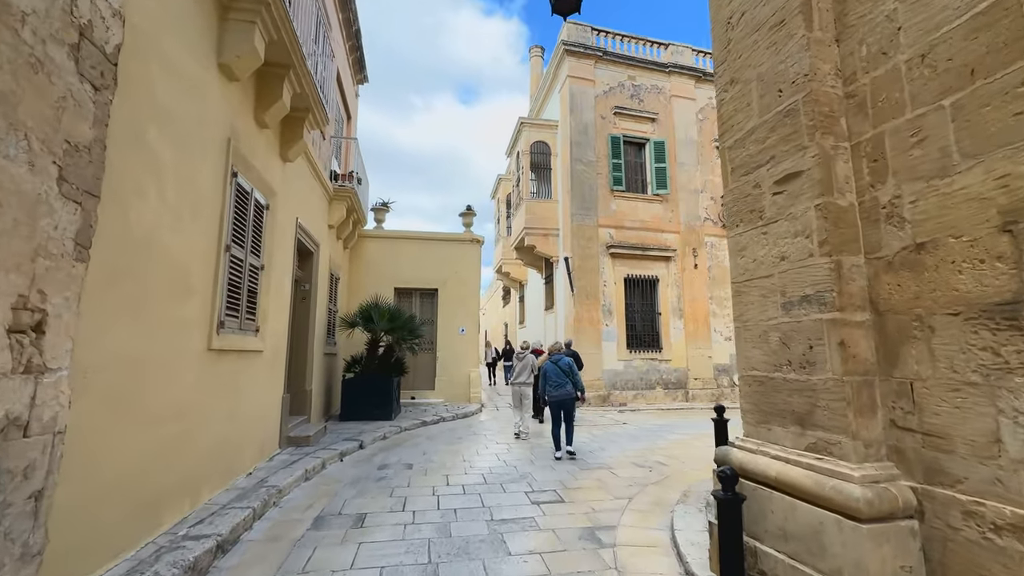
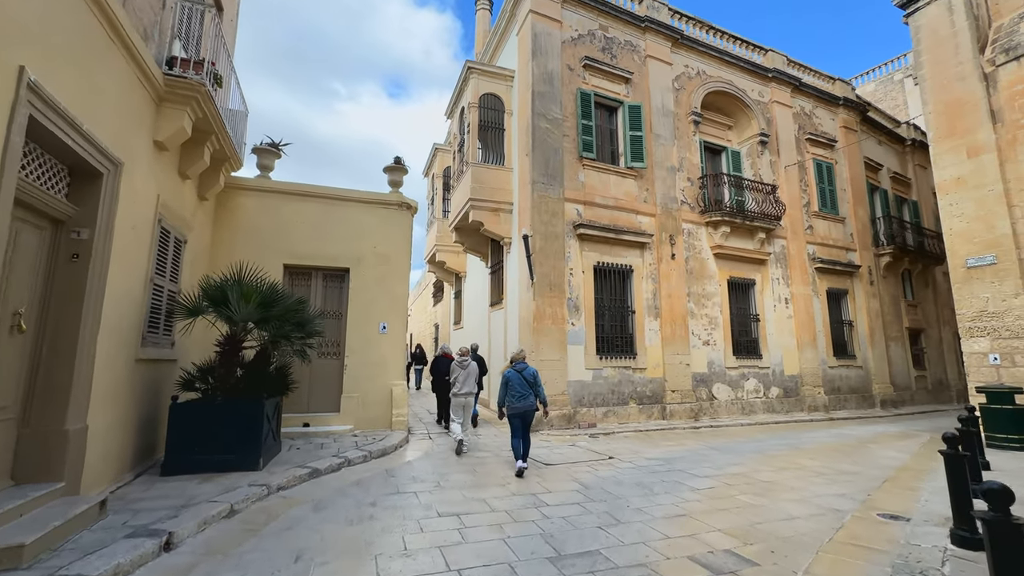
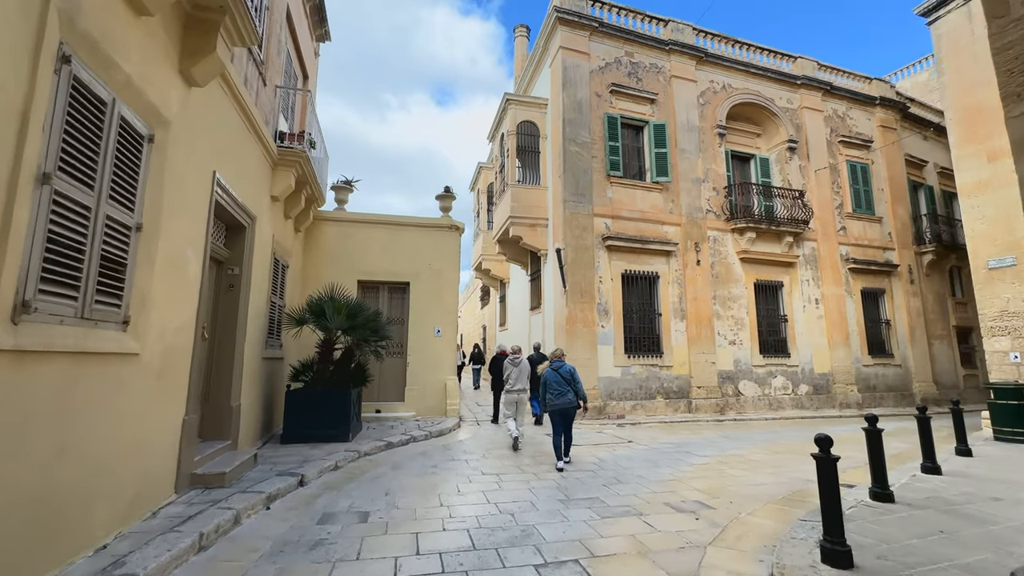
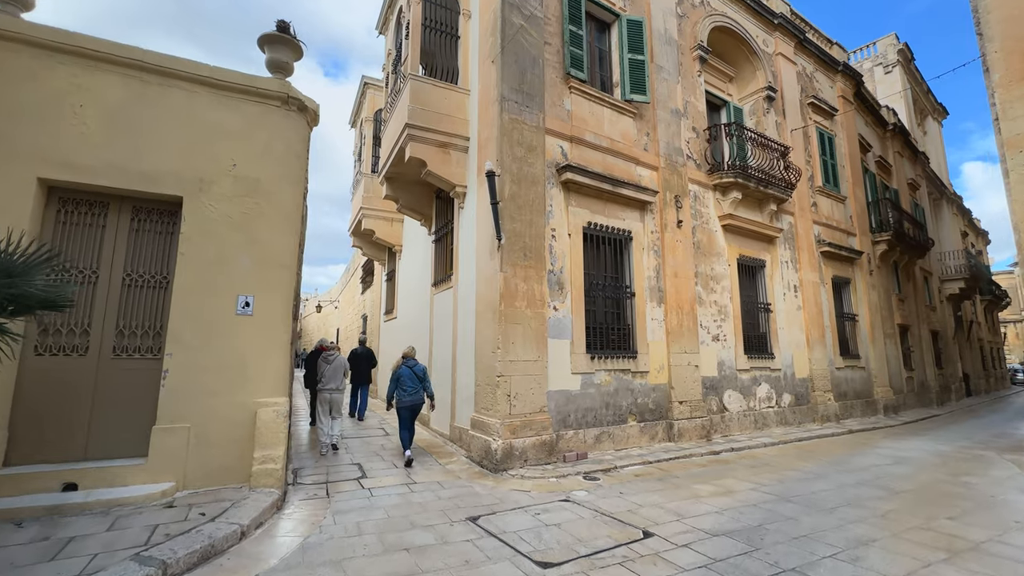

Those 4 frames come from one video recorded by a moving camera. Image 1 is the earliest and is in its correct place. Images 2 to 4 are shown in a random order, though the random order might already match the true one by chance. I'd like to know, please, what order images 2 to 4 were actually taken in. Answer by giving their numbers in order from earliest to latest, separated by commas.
3, 2, 4
